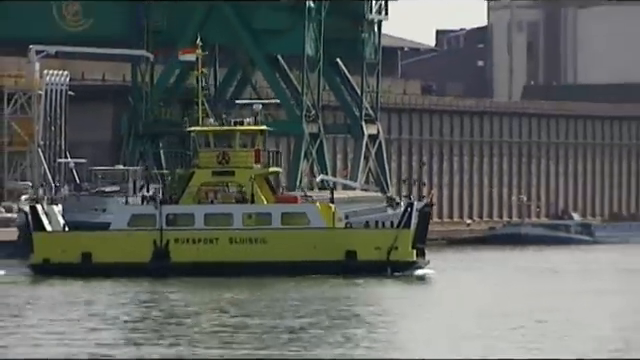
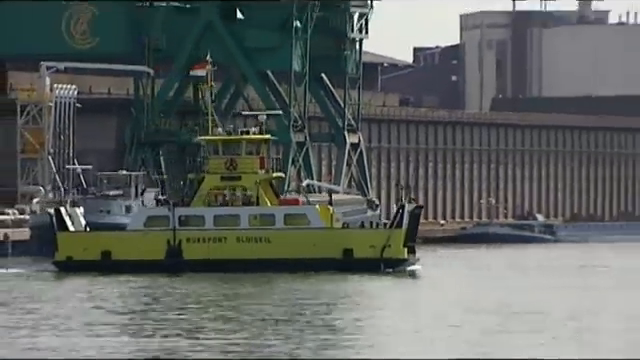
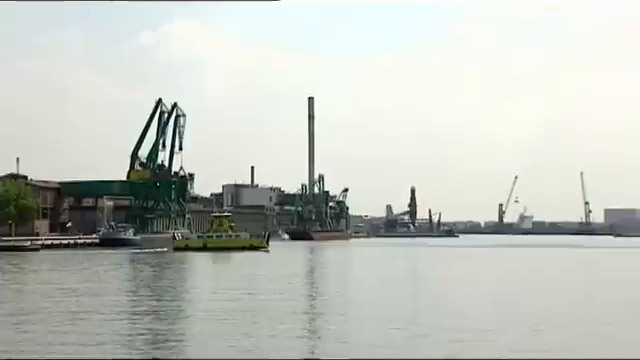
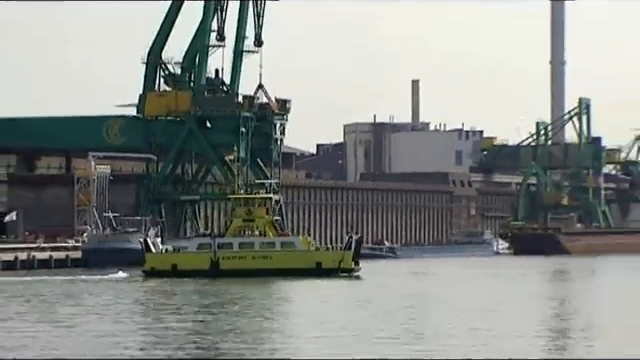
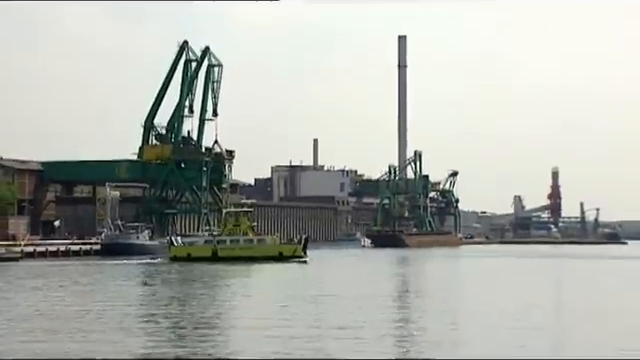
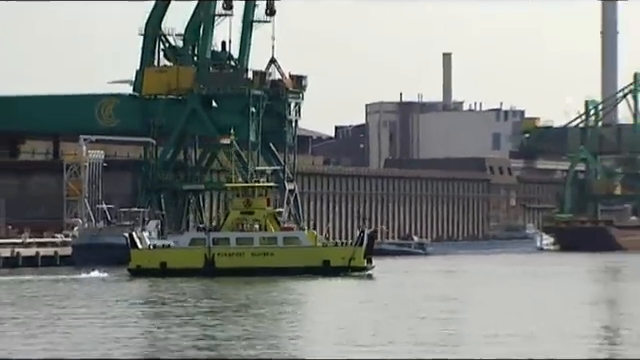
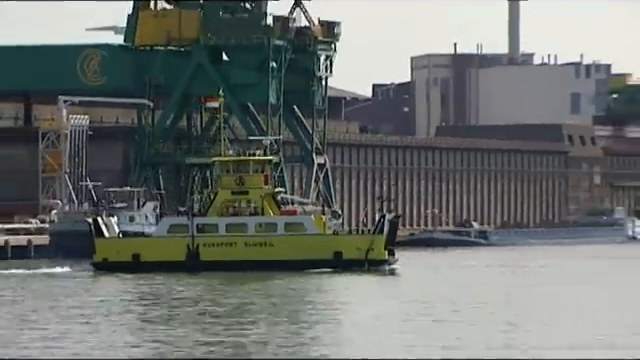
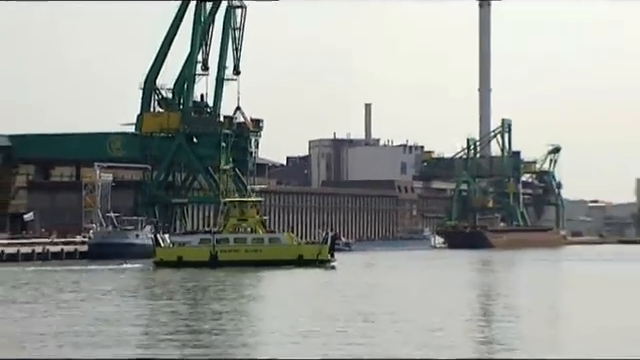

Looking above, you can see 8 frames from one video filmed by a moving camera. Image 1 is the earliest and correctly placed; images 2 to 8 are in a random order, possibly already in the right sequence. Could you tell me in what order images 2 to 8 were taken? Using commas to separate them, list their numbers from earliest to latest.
2, 7, 6, 4, 8, 5, 3
